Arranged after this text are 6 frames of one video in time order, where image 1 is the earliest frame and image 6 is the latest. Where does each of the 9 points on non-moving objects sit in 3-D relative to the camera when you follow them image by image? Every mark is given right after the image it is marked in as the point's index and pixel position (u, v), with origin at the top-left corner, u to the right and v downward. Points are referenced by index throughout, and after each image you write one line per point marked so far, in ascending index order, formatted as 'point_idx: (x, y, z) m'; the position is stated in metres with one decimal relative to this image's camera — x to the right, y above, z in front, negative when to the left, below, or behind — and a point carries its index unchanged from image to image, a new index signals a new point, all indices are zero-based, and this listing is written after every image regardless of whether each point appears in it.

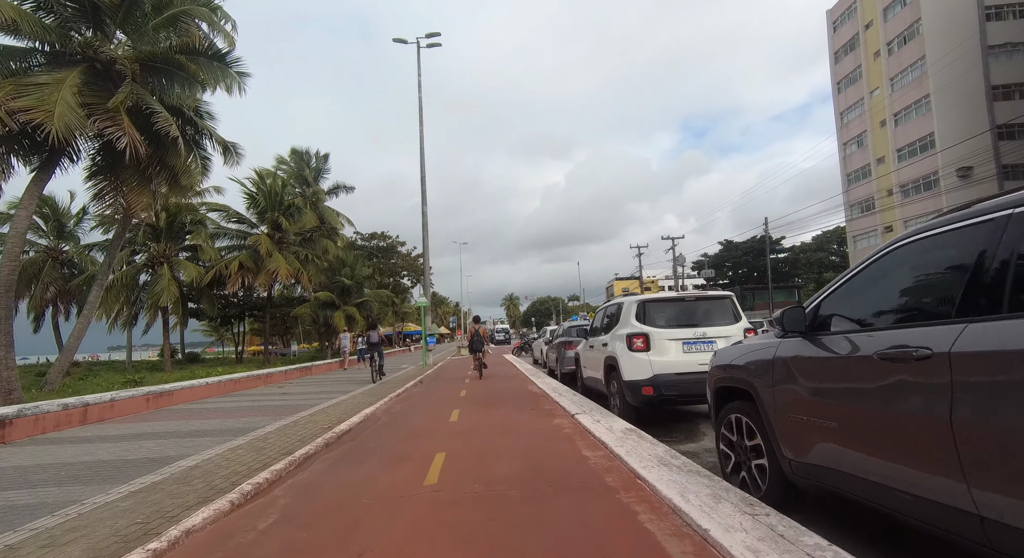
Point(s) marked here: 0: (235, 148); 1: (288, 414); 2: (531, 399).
0: (-7.8, +3.7, +14.5) m
1: (-5.2, -3.3, +12.4) m
2: (+0.5, -3.1, +13.4) m
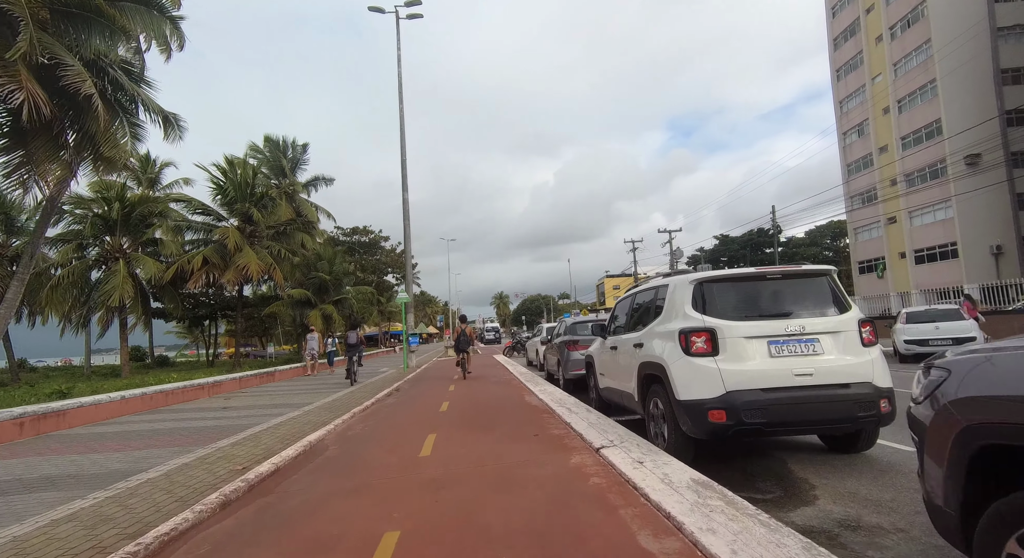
0: (-8.0, +3.8, +12.4) m
1: (-5.4, -3.1, +10.4) m
2: (+0.3, -2.8, +11.5) m
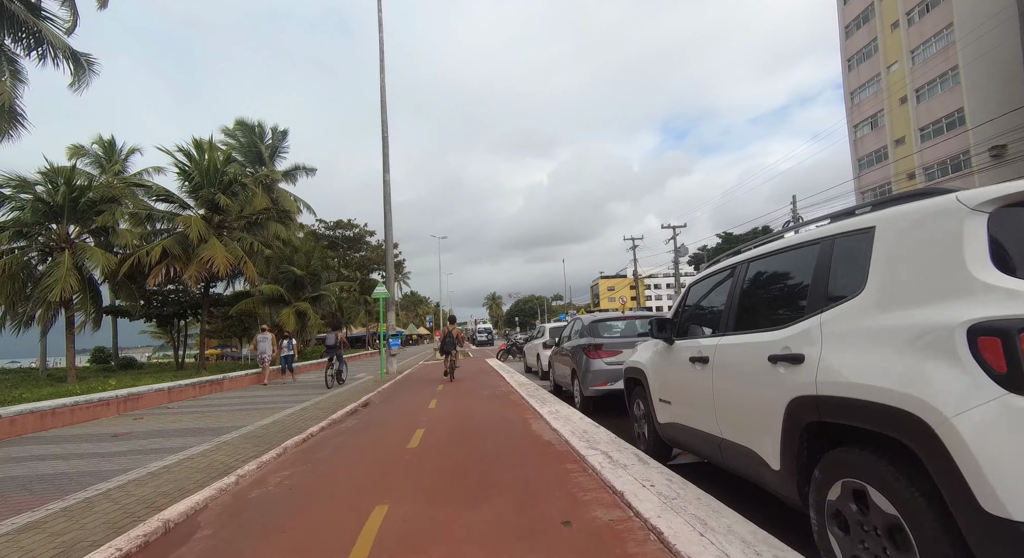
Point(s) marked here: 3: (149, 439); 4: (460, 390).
0: (-8.0, +4.1, +9.9) m
1: (-5.4, -2.9, +7.9) m
2: (+0.3, -2.6, +9.1) m
3: (-6.8, -3.0, +9.7) m
4: (-1.4, -2.9, +13.6) m
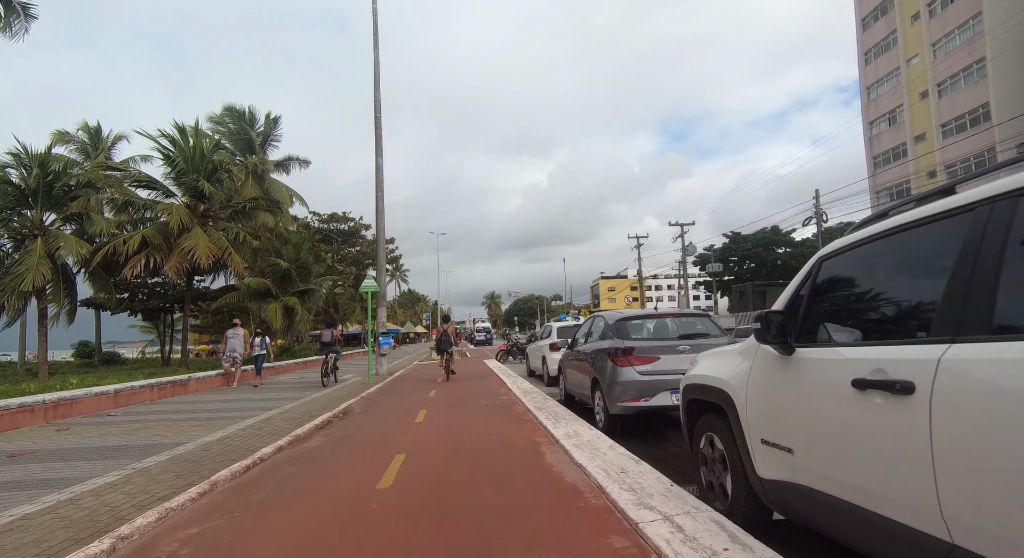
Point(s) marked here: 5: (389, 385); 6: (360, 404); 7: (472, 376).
0: (-7.9, +4.4, +8.4) m
1: (-5.4, -2.6, +6.5) m
2: (+0.3, -2.5, +7.7) m
3: (-6.7, -2.7, +8.2) m
4: (-1.4, -2.7, +12.2) m
5: (-3.4, -3.0, +14.4) m
6: (-3.5, -2.8, +11.8) m
7: (-1.2, -2.9, +15.4) m
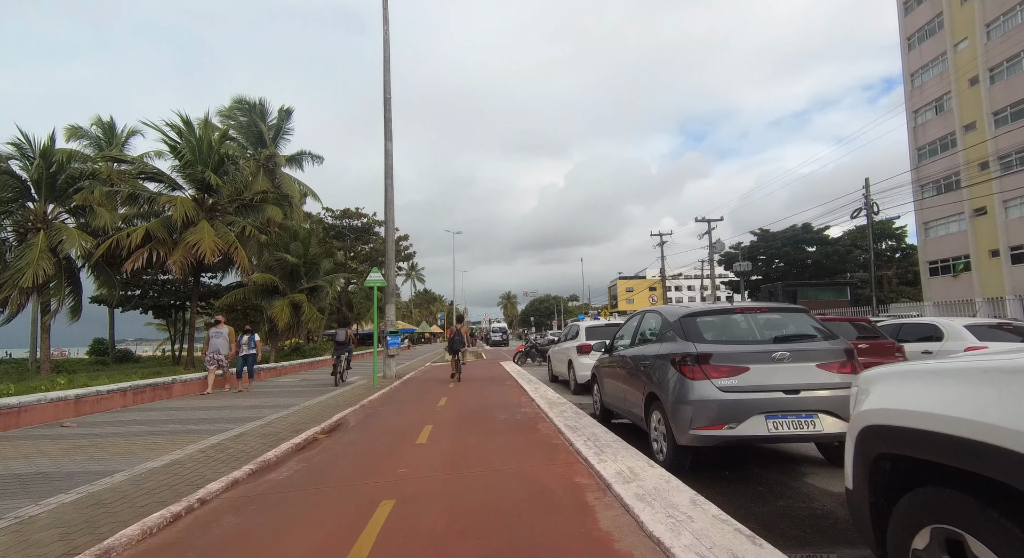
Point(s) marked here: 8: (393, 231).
0: (-7.5, +4.6, +7.3) m
1: (-5.1, -2.5, +5.2) m
2: (+0.6, -2.3, +6.2) m
3: (-6.4, -2.5, +7.0) m
4: (-1.0, -2.6, +10.8) m
5: (-2.9, -2.8, +13.1) m
6: (-3.0, -2.7, +10.5) m
7: (-0.6, -2.8, +14.0) m
8: (-3.6, +1.5, +15.7) m
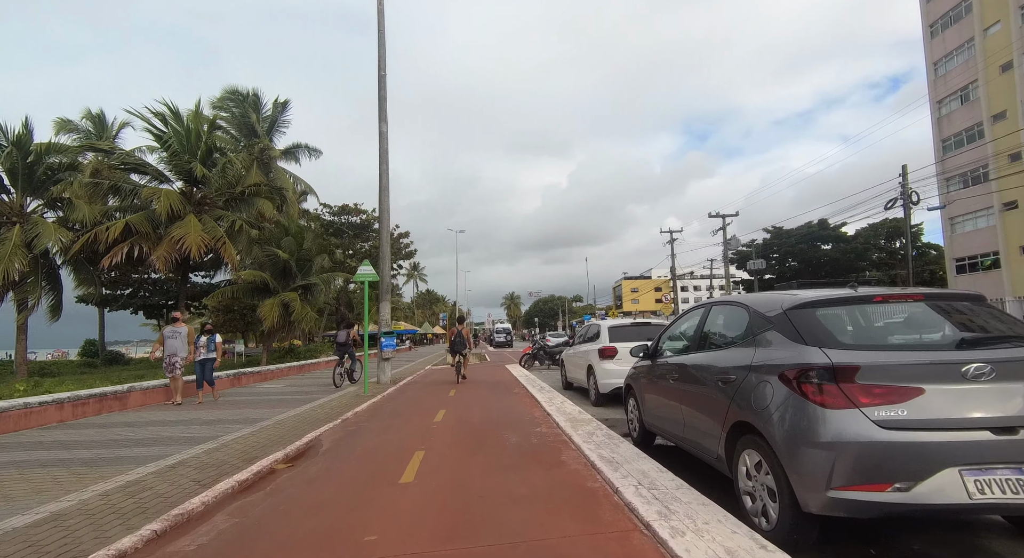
0: (-7.4, +4.7, +5.9) m
1: (-5.0, -2.3, +3.8) m
2: (+0.8, -2.2, +4.8) m
3: (-6.3, -2.4, +5.6) m
4: (-0.8, -2.4, +9.4) m
5: (-2.7, -2.7, +11.6) m
6: (-2.9, -2.5, +9.1) m
7: (-0.5, -2.6, +12.6) m
8: (-3.4, +1.6, +14.2) m
